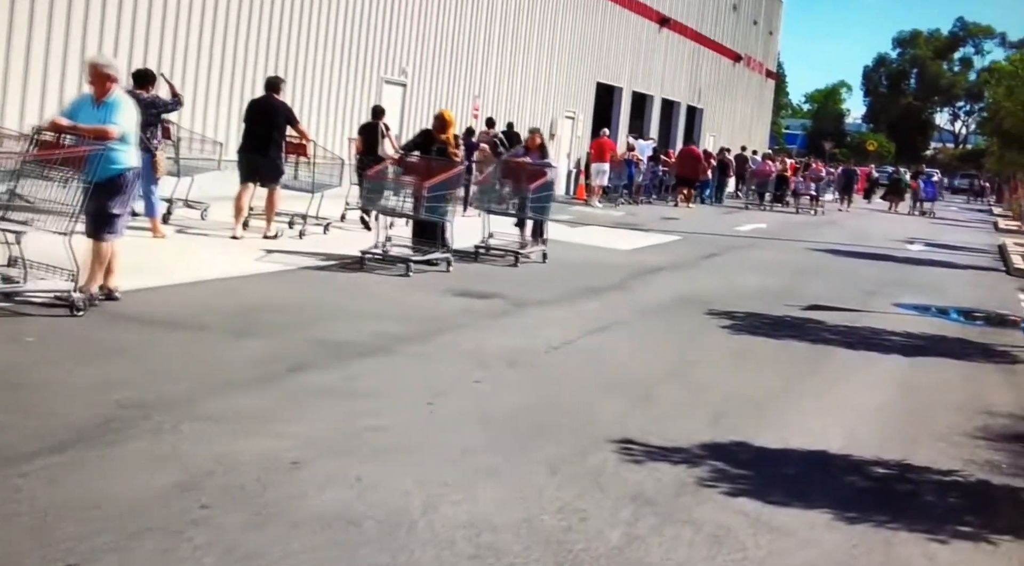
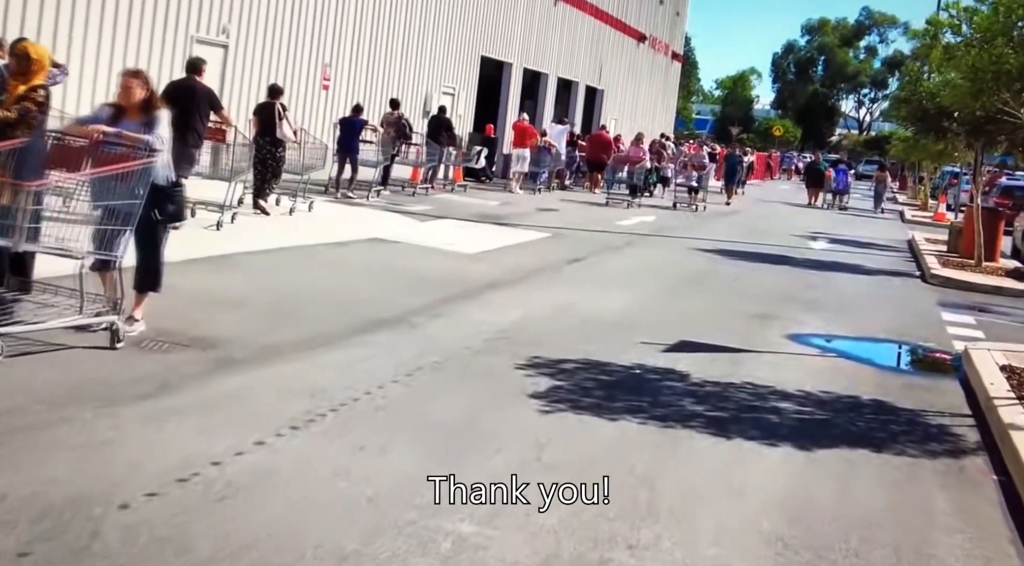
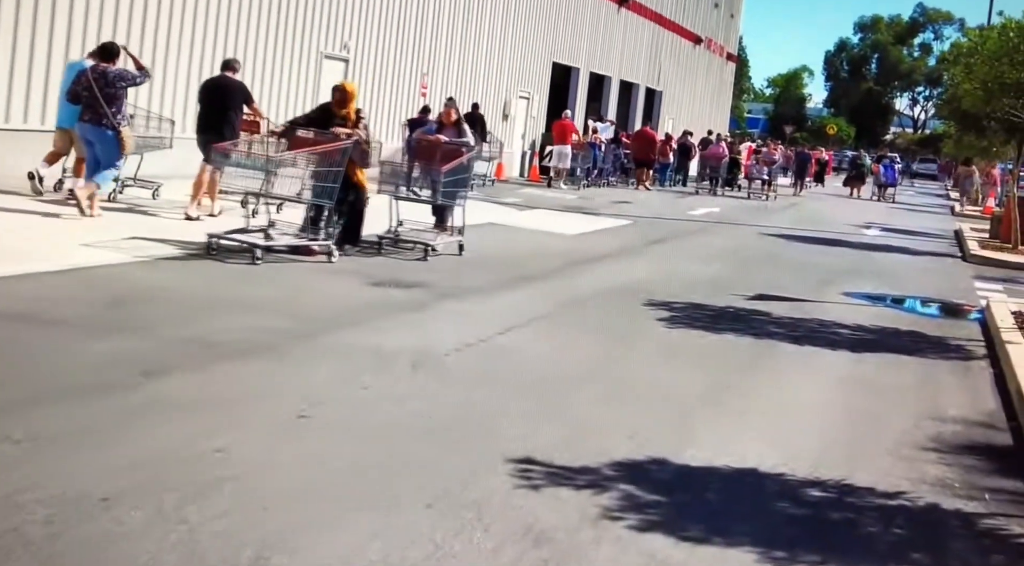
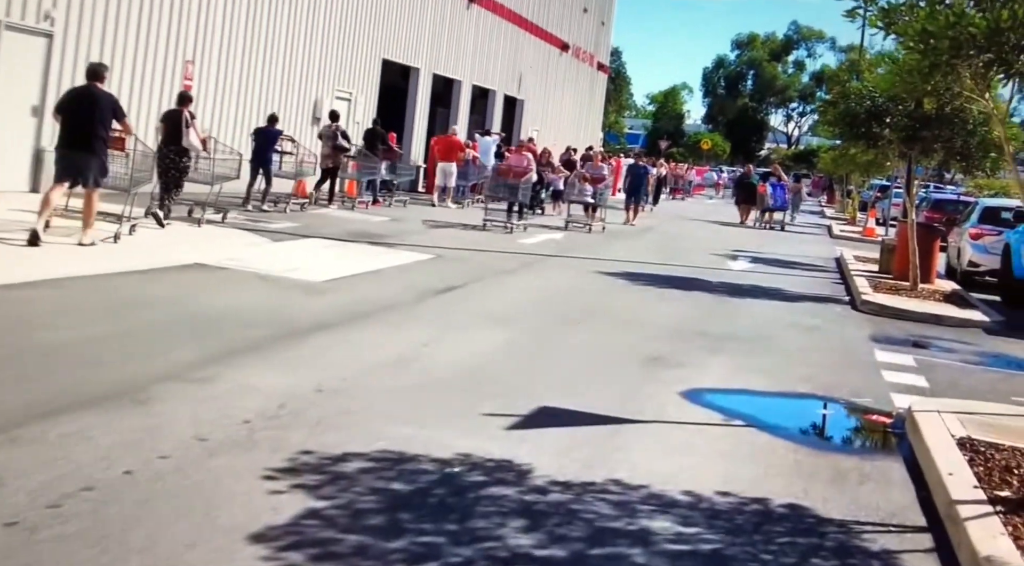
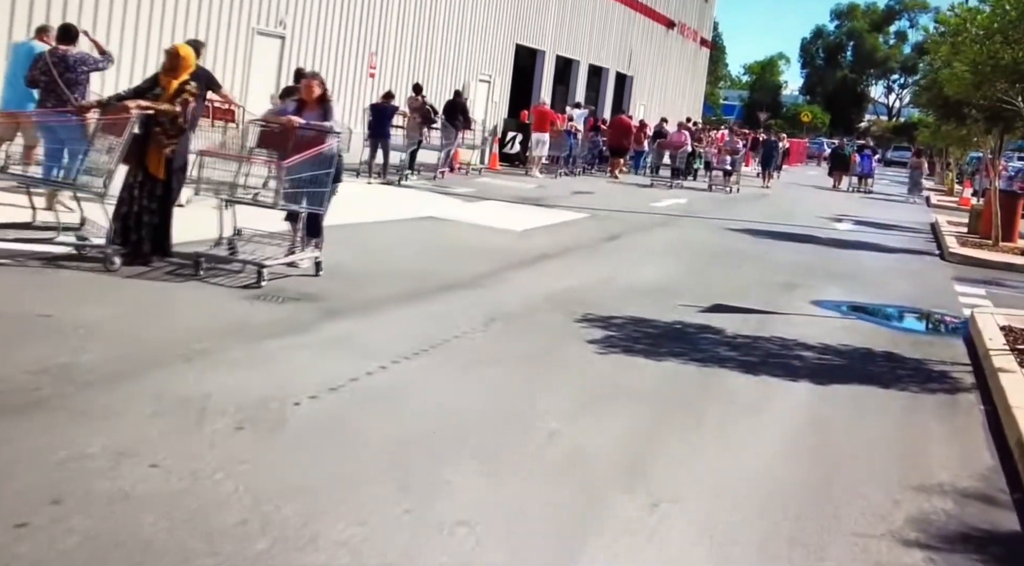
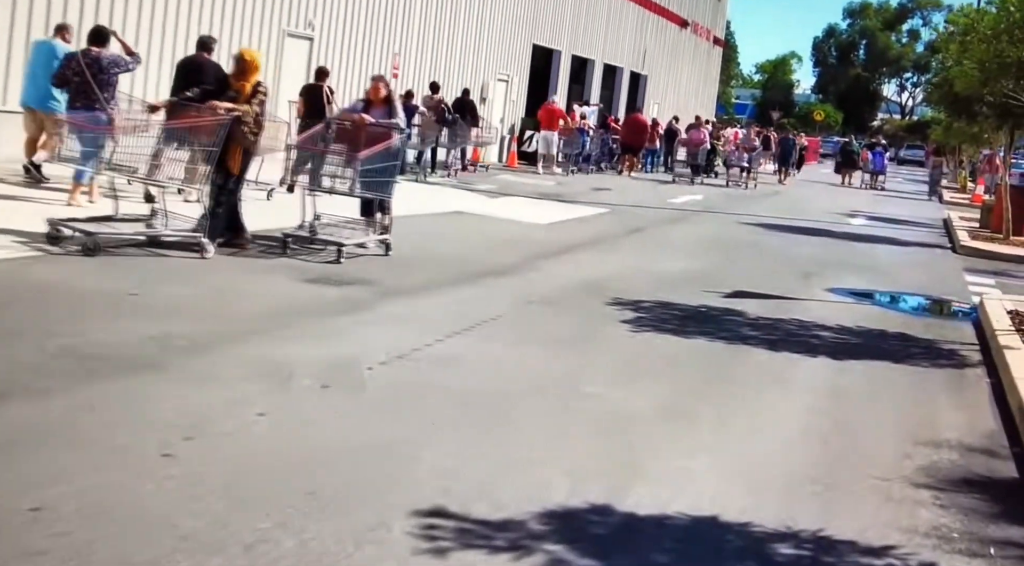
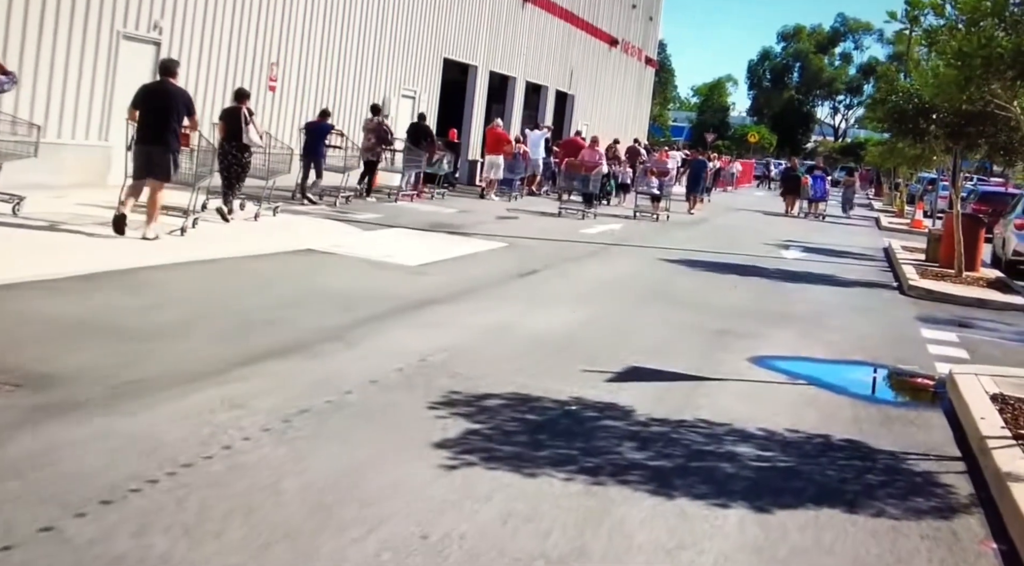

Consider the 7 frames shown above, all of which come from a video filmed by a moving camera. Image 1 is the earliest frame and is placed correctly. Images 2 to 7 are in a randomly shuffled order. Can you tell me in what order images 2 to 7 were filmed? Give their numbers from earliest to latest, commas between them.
3, 6, 5, 2, 7, 4
